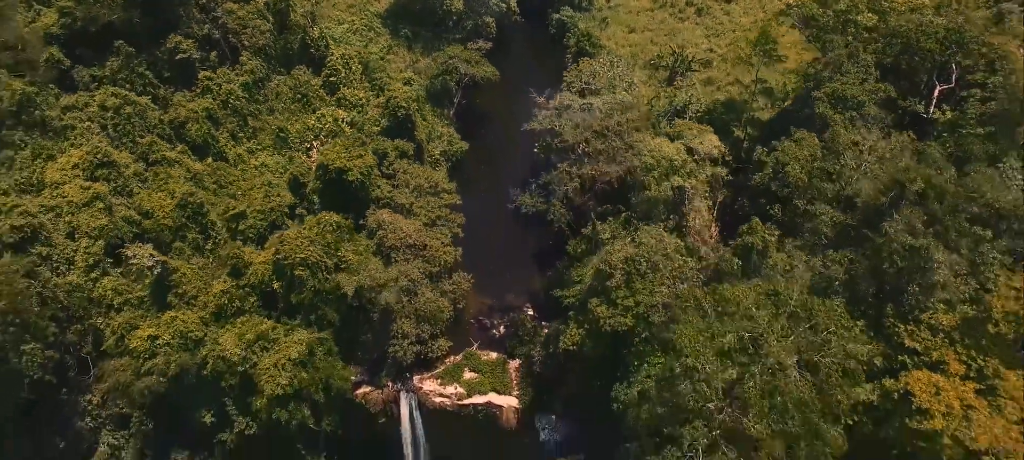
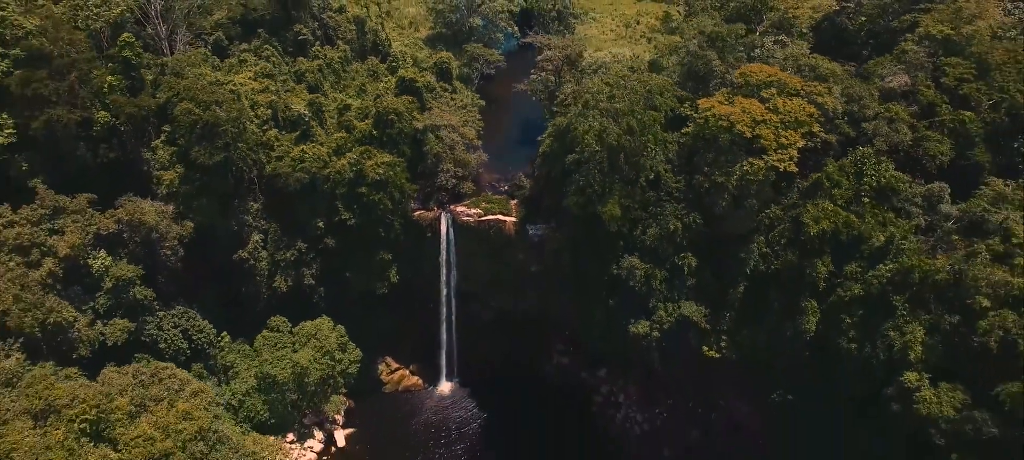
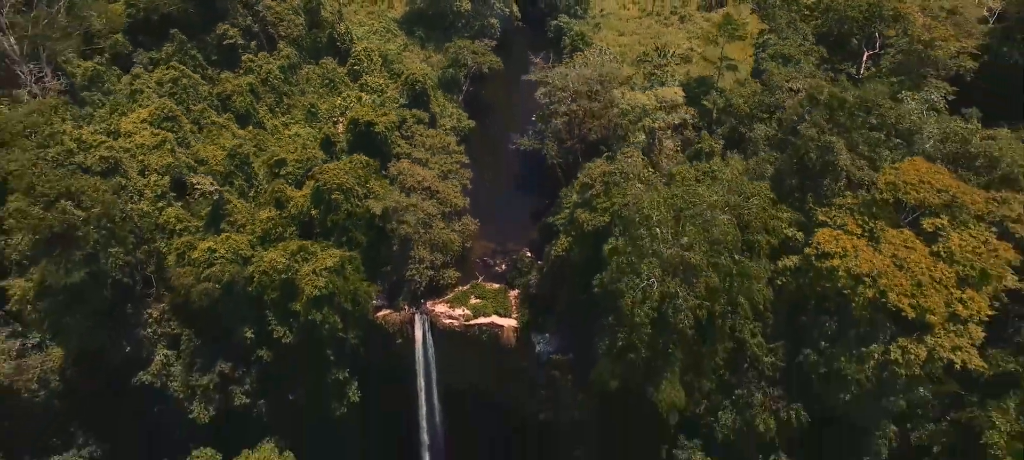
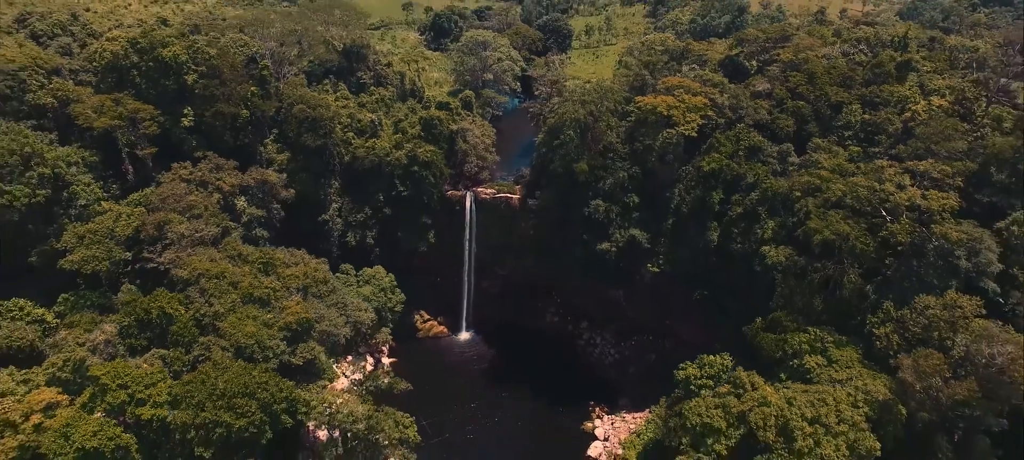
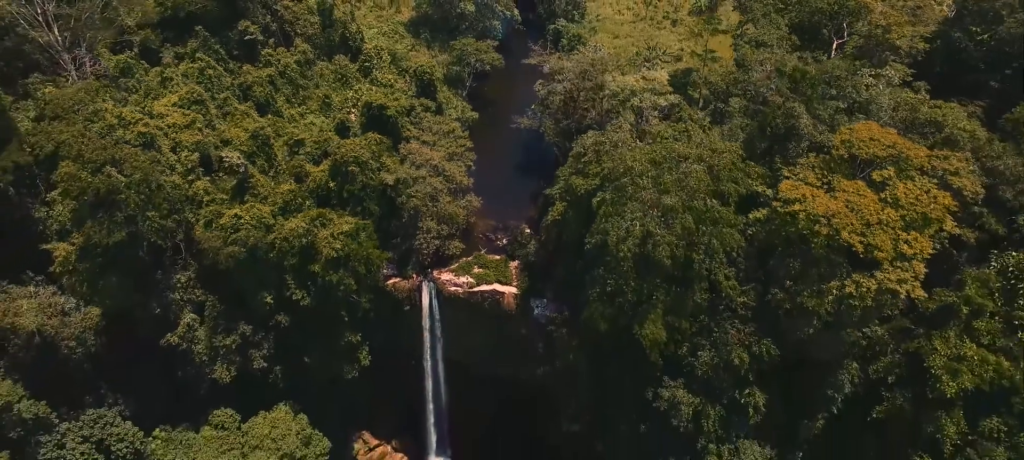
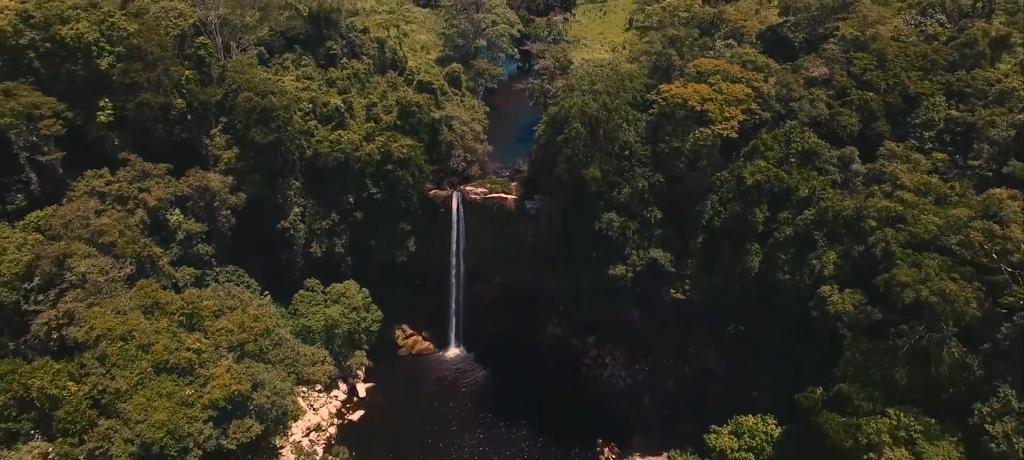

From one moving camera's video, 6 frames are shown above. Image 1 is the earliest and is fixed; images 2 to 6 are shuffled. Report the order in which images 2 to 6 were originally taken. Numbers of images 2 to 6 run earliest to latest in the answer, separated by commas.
3, 5, 2, 6, 4
